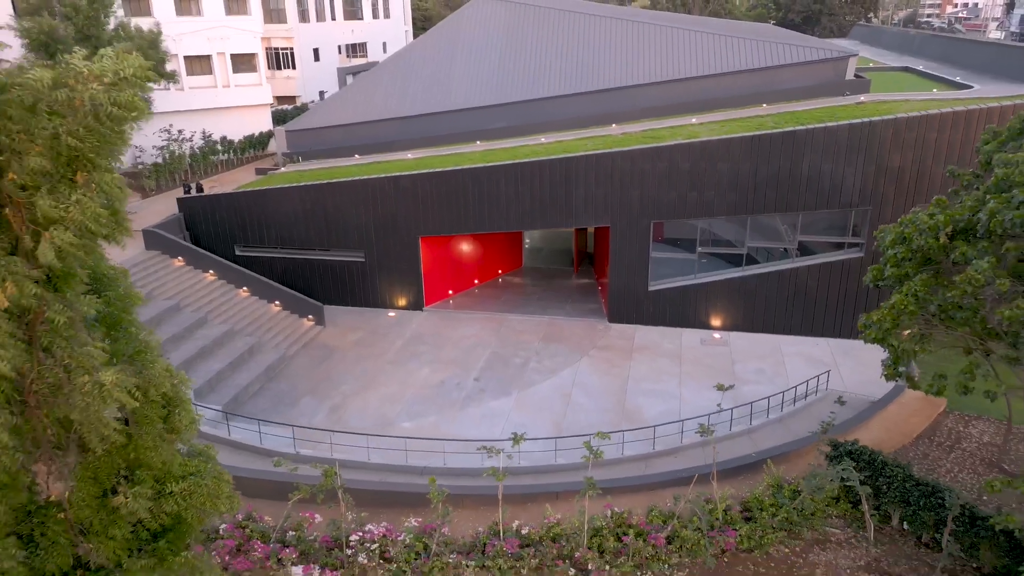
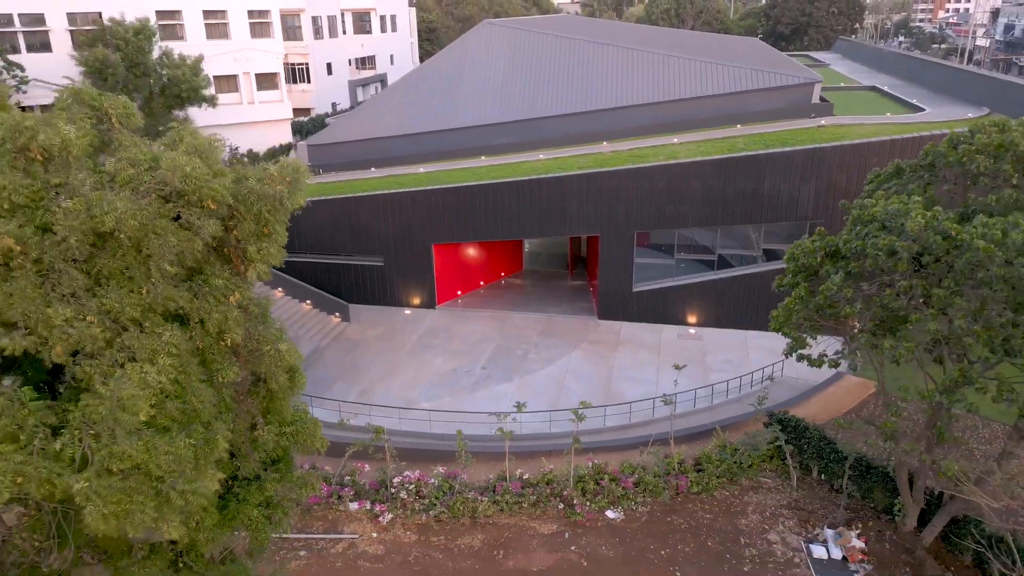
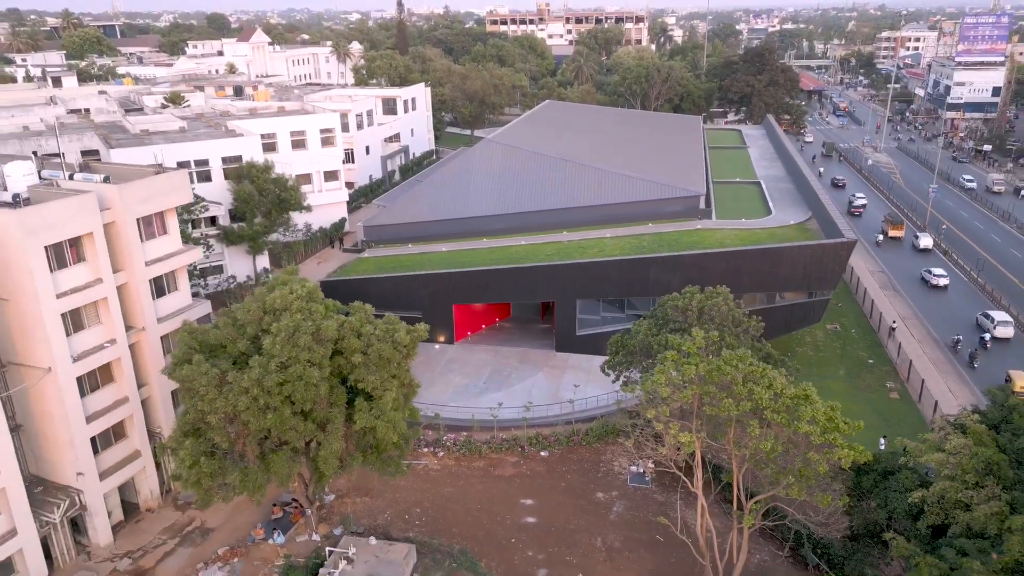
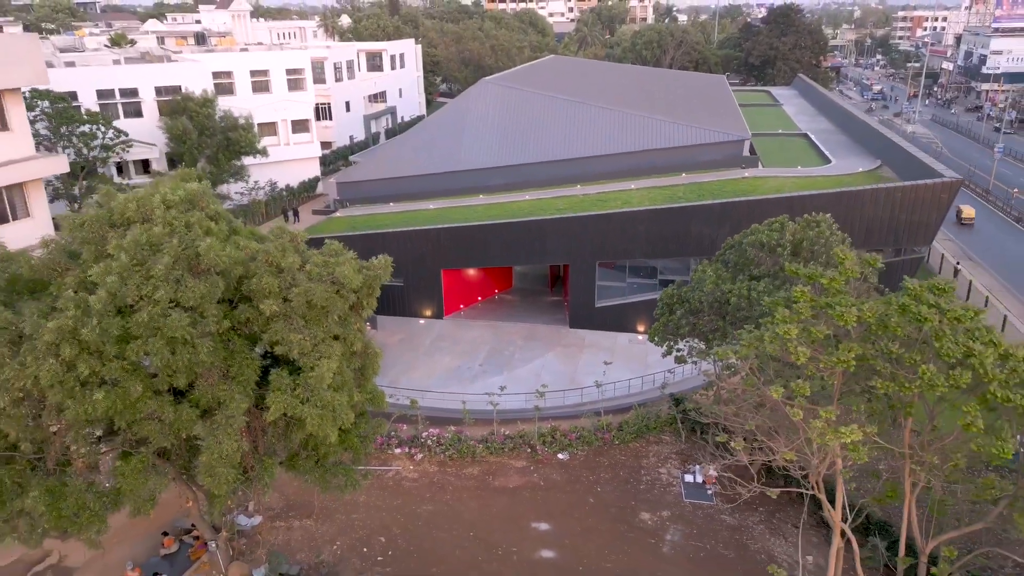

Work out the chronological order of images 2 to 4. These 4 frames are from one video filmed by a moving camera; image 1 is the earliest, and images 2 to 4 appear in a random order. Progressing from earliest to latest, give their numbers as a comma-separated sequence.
2, 4, 3
